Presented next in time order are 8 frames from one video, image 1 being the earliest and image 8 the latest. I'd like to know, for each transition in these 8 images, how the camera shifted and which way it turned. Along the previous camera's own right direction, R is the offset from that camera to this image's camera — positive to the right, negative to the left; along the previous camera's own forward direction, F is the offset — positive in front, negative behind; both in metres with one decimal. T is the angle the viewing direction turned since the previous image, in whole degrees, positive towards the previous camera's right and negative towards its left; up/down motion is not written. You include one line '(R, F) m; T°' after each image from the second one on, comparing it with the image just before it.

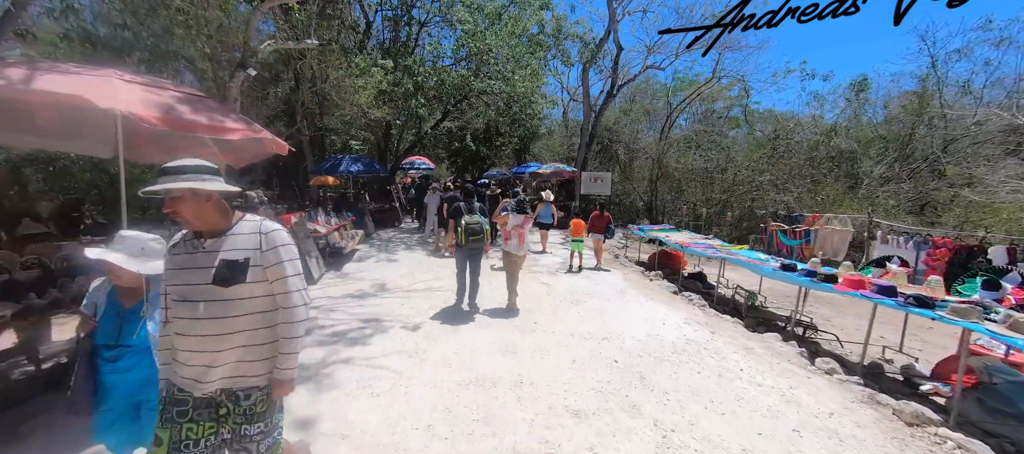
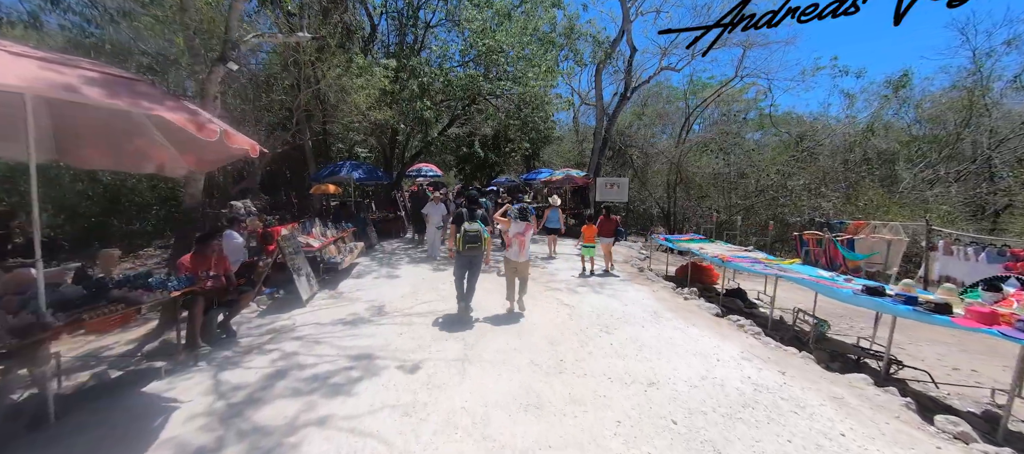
(-0.1, +0.8) m; -1°
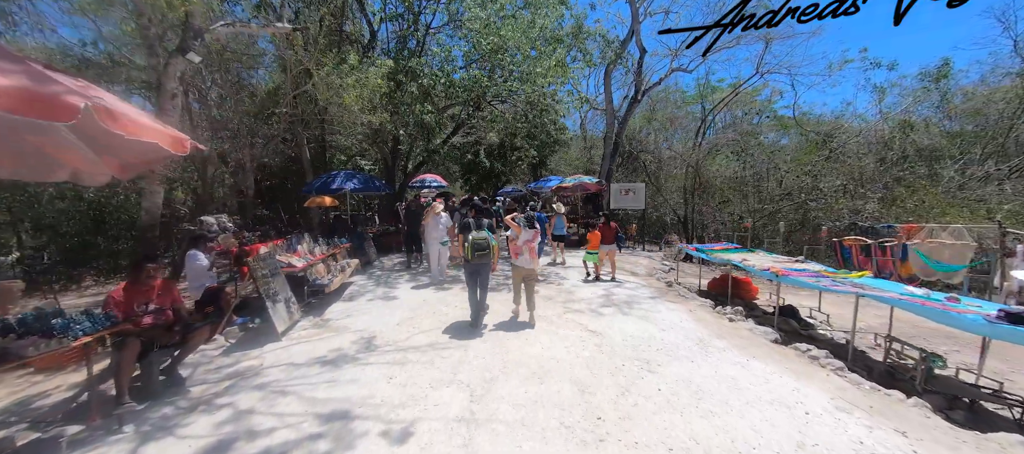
(-0.1, +0.9) m; -1°
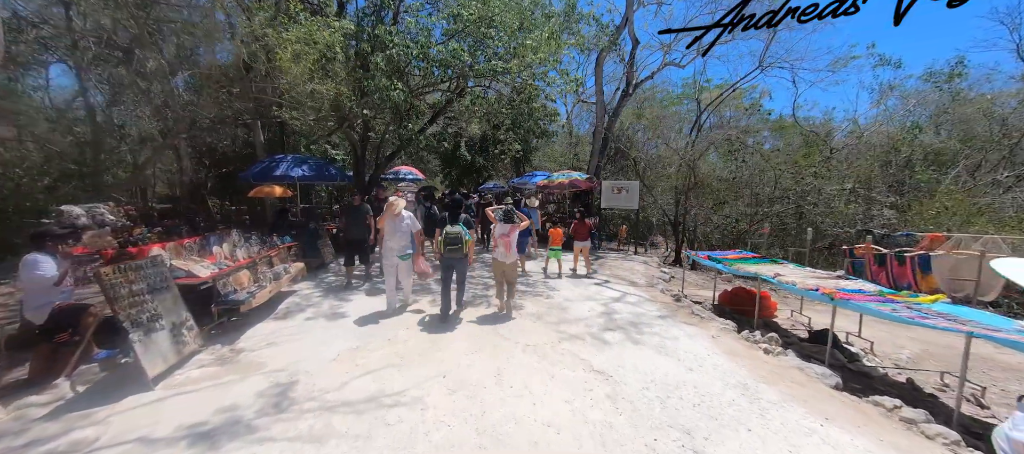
(0.0, +1.3) m; +3°
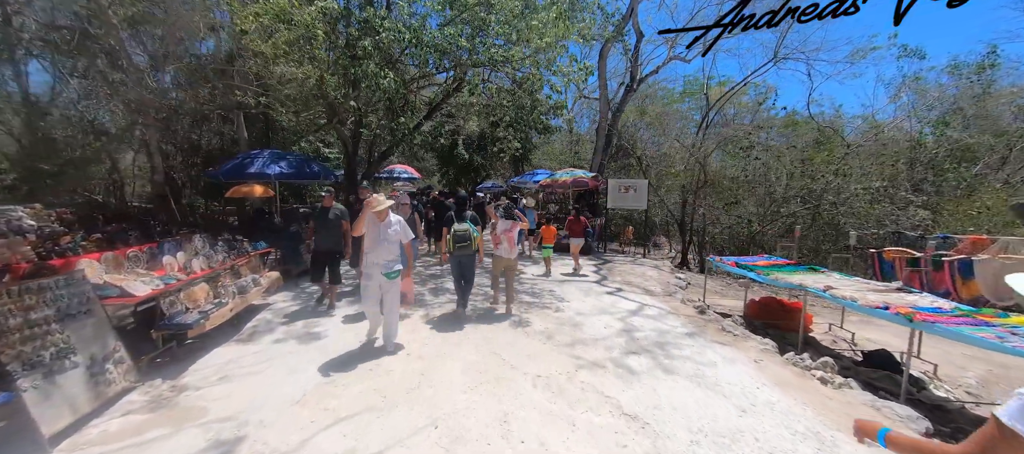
(-0.1, +0.8) m; 0°
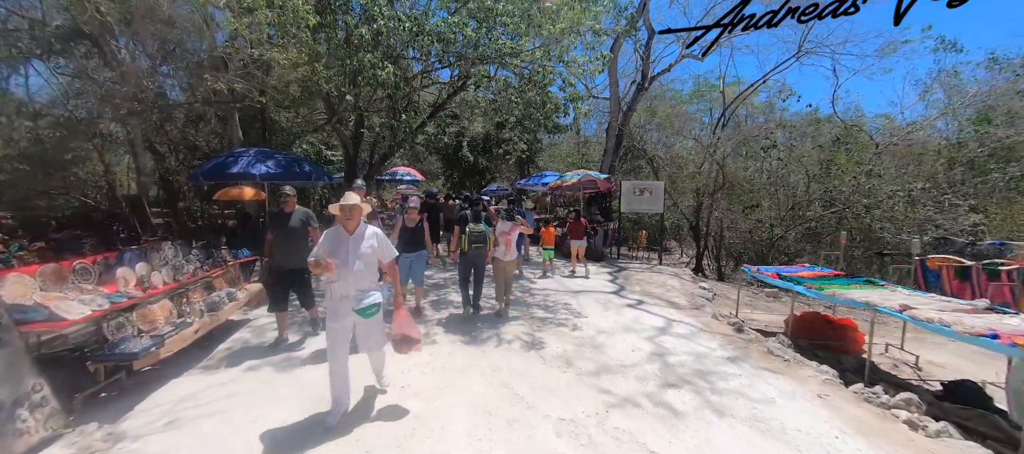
(-0.1, +0.7) m; -1°
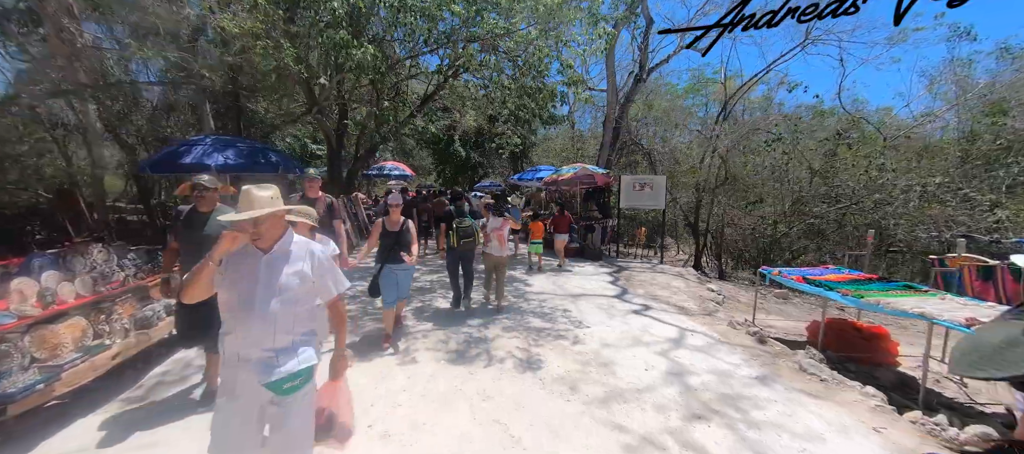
(0.0, +0.6) m; +1°
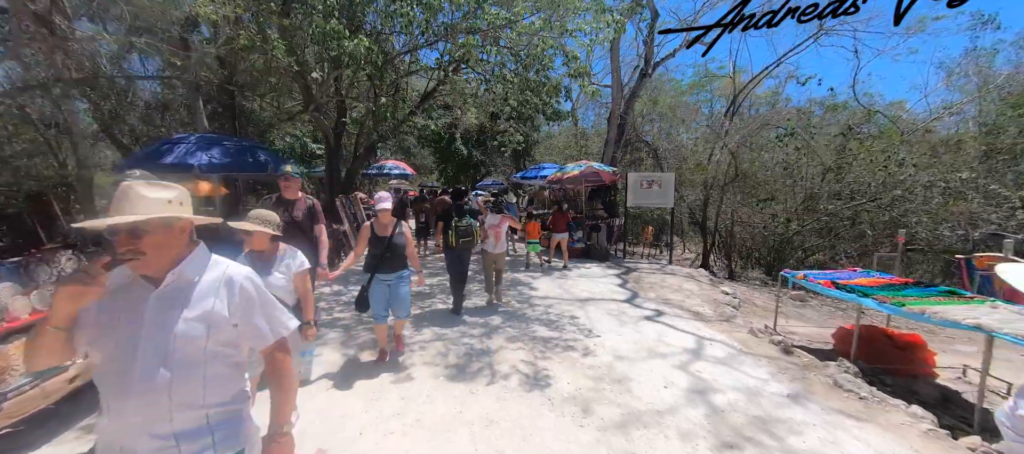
(0.0, +0.3) m; 0°
